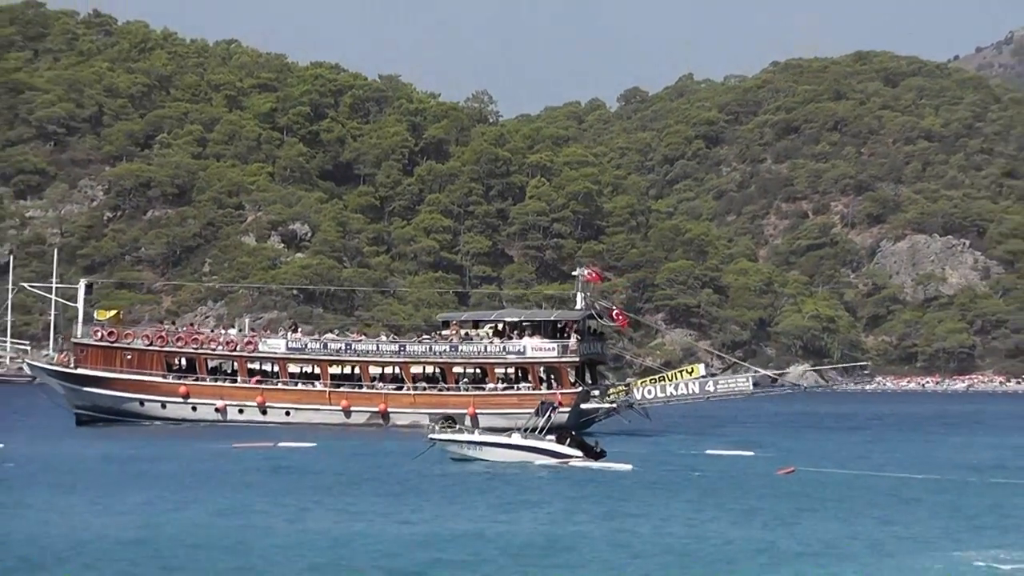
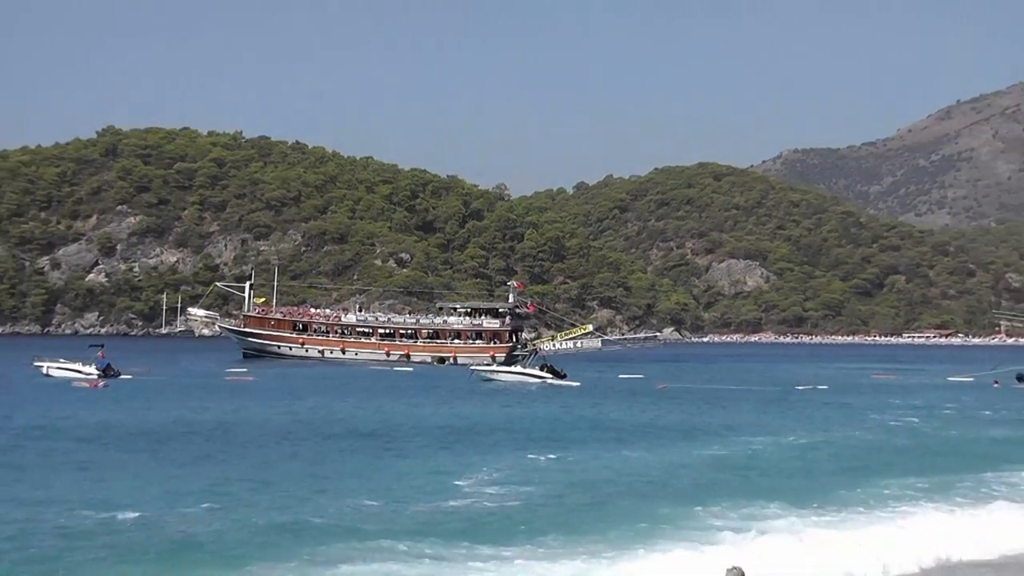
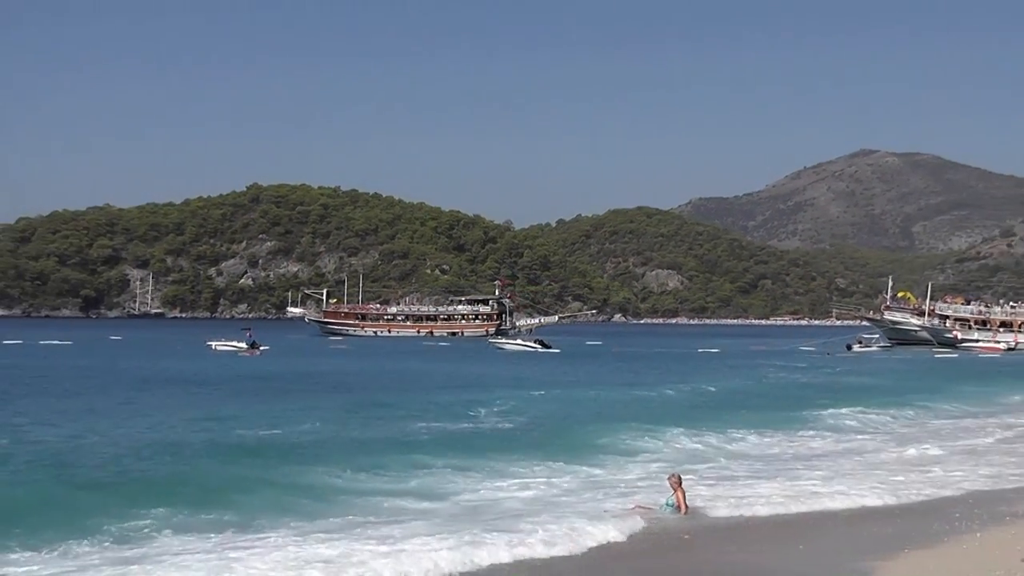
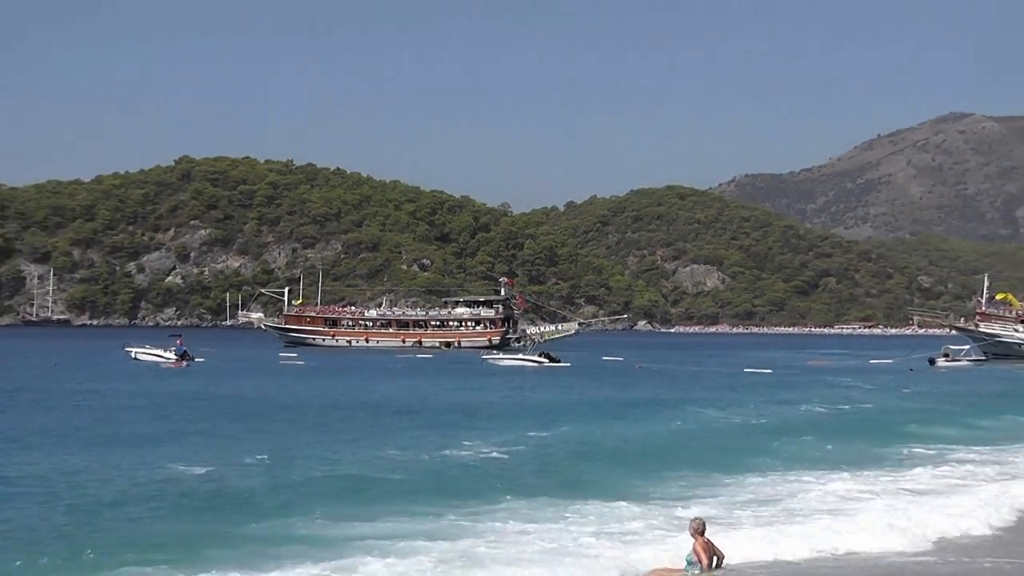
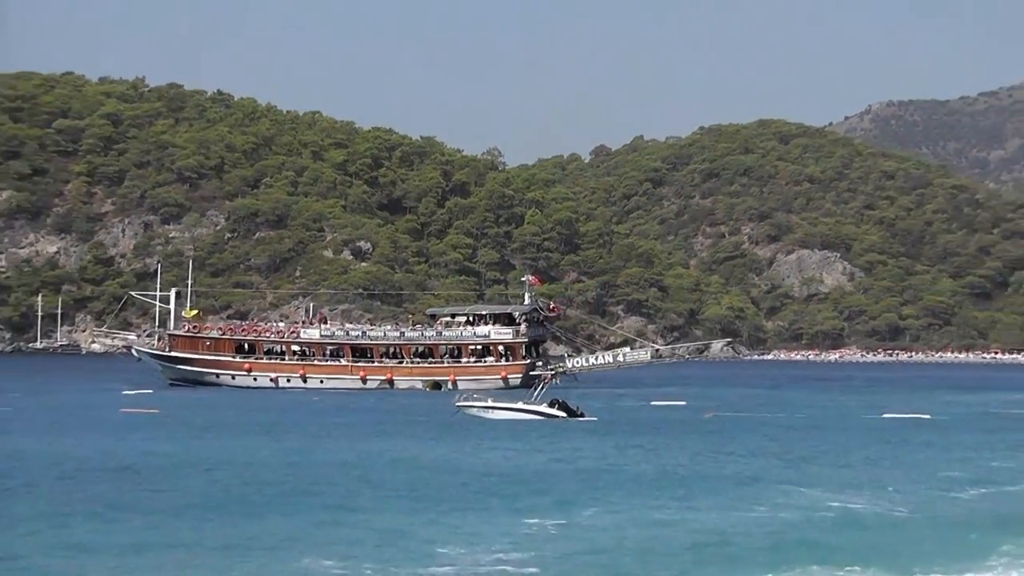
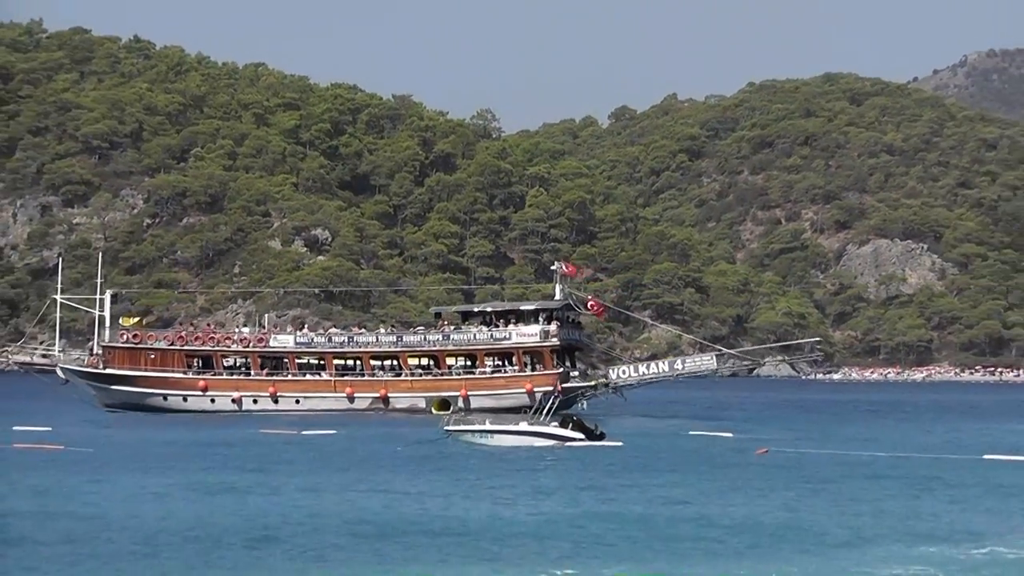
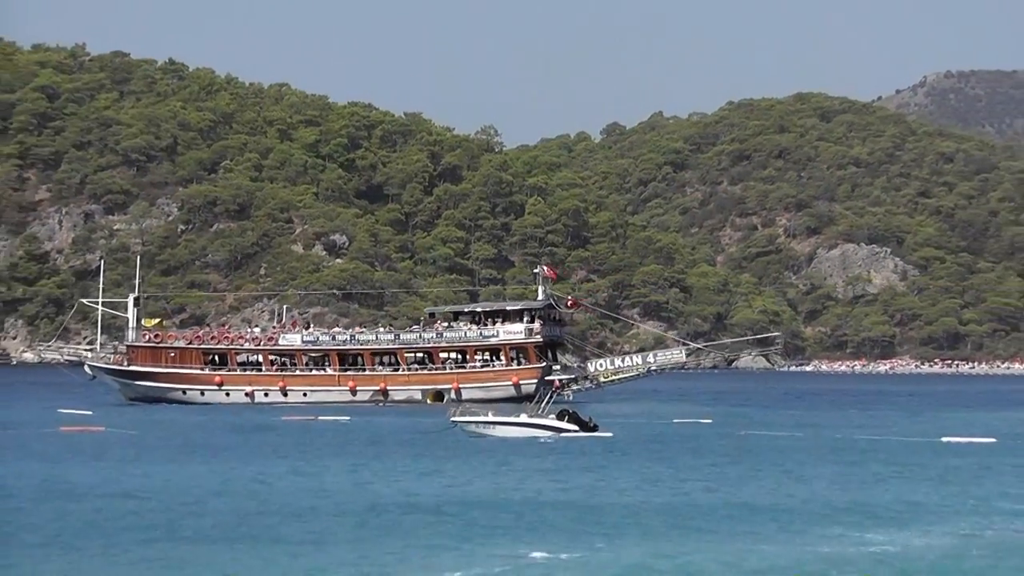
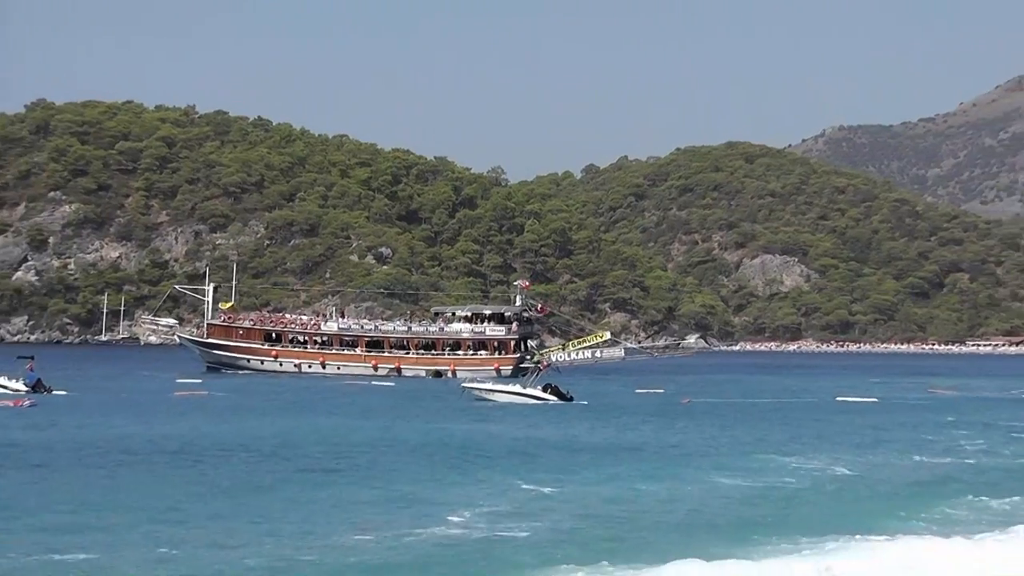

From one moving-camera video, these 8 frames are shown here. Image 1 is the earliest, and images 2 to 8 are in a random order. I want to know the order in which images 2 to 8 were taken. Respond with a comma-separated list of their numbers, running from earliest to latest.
6, 7, 5, 8, 2, 4, 3
